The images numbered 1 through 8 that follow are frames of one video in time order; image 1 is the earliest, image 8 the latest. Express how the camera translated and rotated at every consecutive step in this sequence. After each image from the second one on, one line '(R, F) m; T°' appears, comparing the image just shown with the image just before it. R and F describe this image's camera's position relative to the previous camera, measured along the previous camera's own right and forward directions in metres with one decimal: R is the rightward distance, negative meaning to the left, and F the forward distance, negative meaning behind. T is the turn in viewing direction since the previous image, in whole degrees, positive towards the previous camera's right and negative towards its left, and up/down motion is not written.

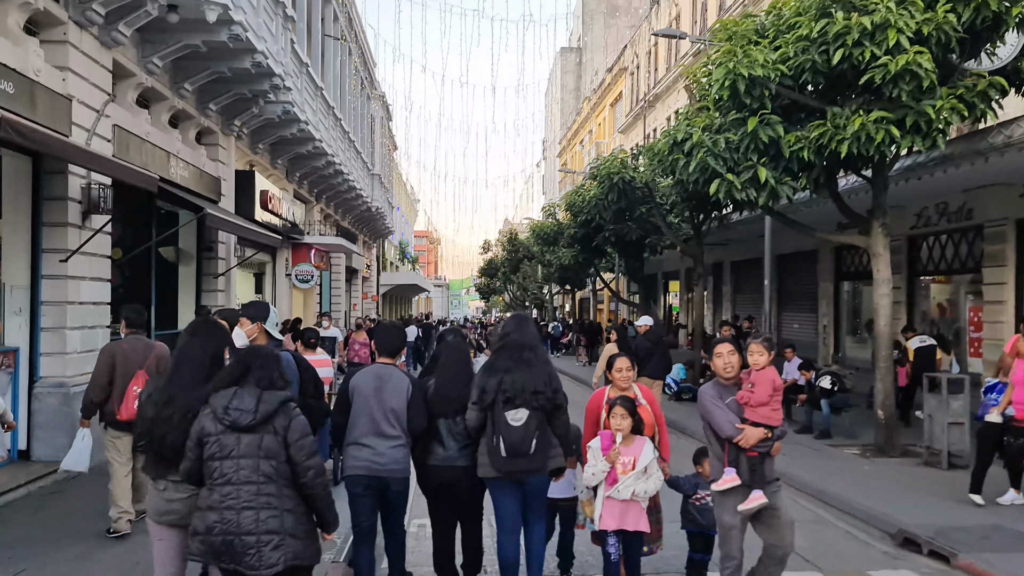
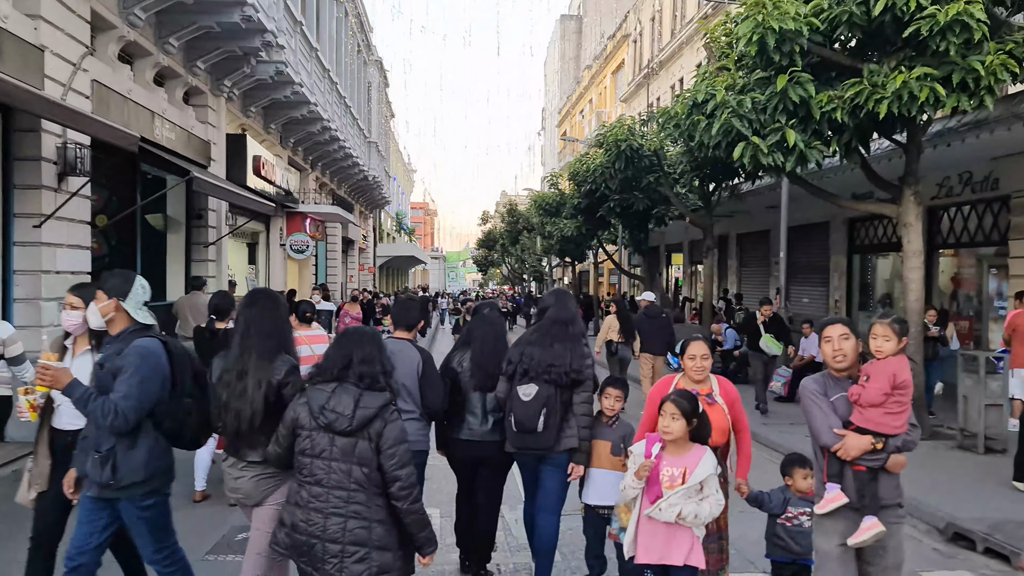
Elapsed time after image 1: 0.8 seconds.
(-0.1, +0.6) m; 0°
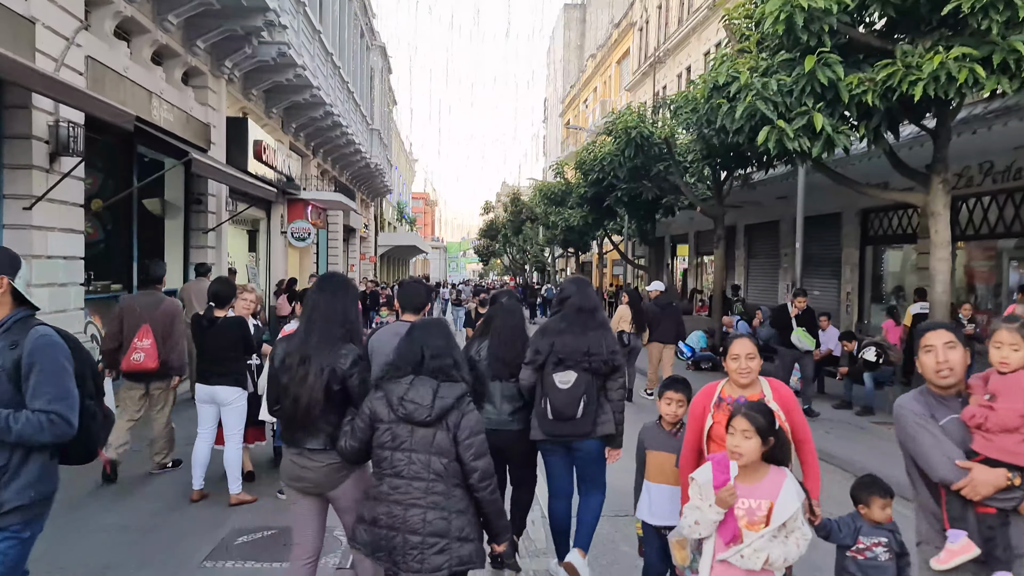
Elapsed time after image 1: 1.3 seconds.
(-0.1, +0.4) m; 0°
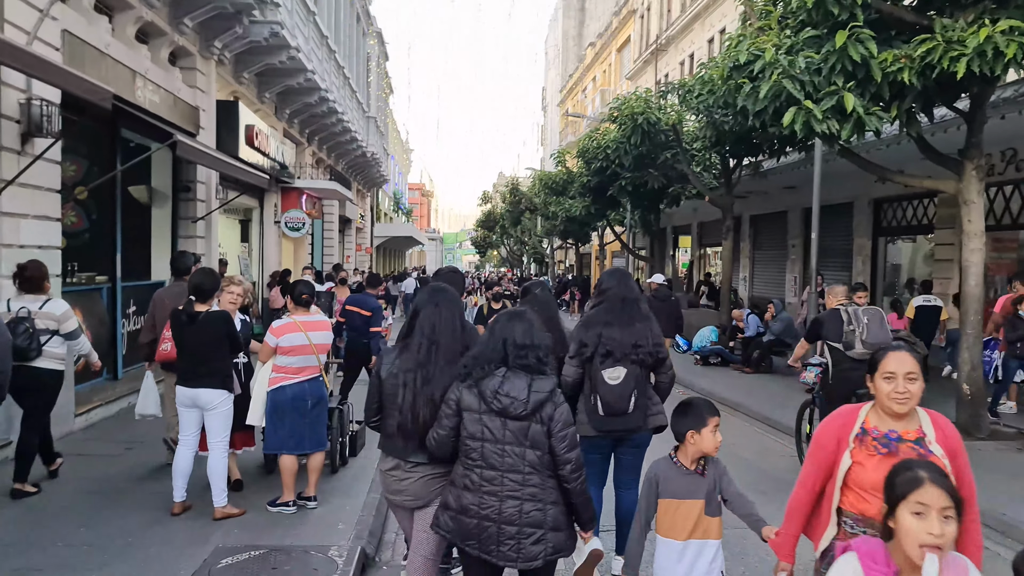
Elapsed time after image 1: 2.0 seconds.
(-0.1, +0.6) m; 0°
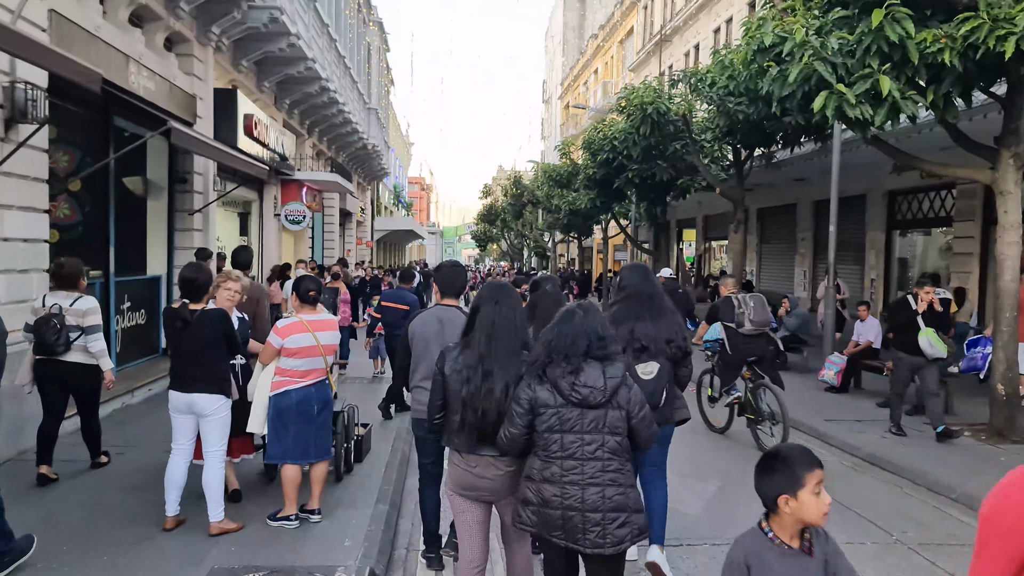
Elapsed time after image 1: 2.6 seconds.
(-0.1, +0.4) m; 0°
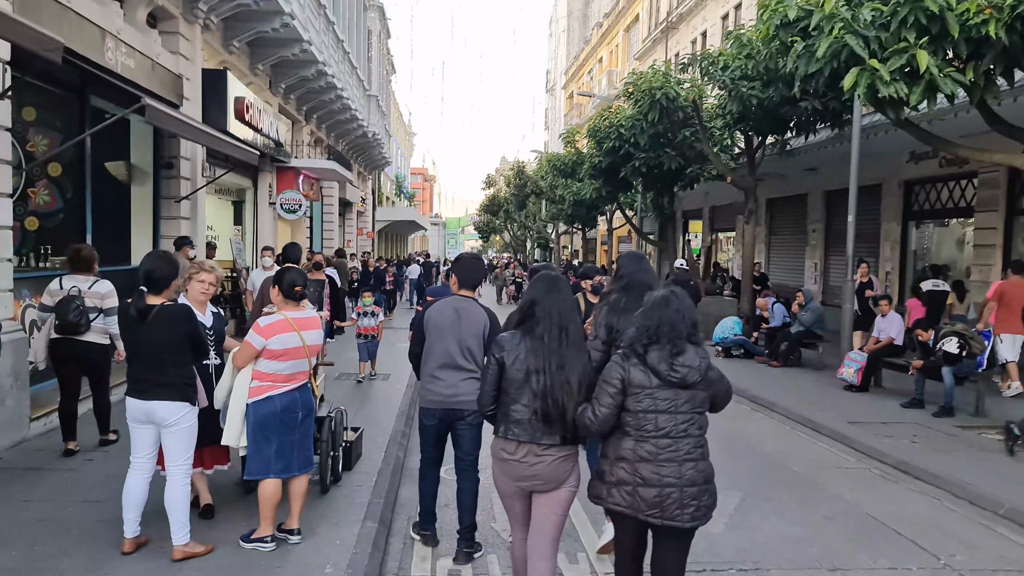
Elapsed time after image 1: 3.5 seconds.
(0.0, +0.6) m; 0°
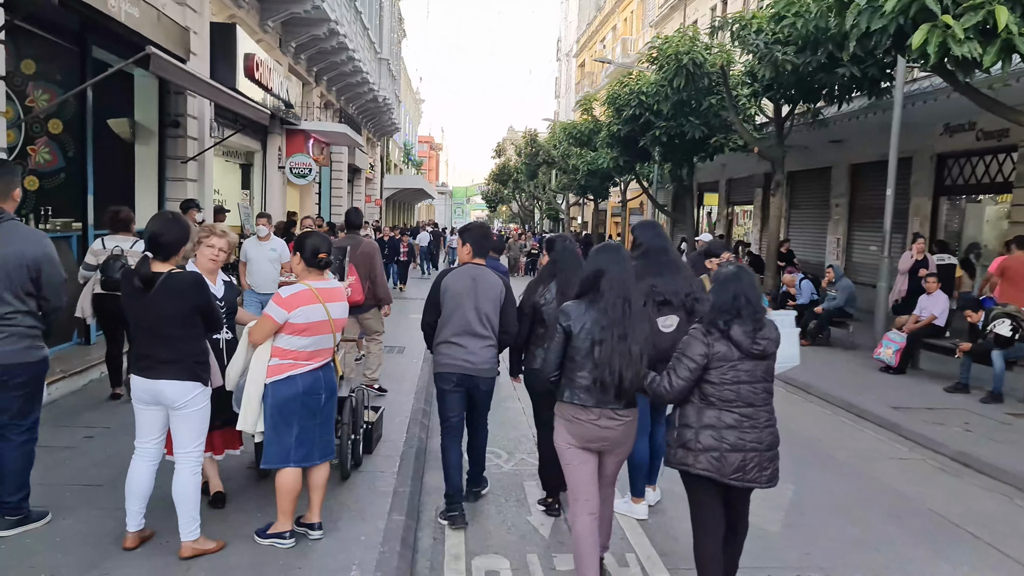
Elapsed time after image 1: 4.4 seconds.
(-0.2, +0.5) m; 0°
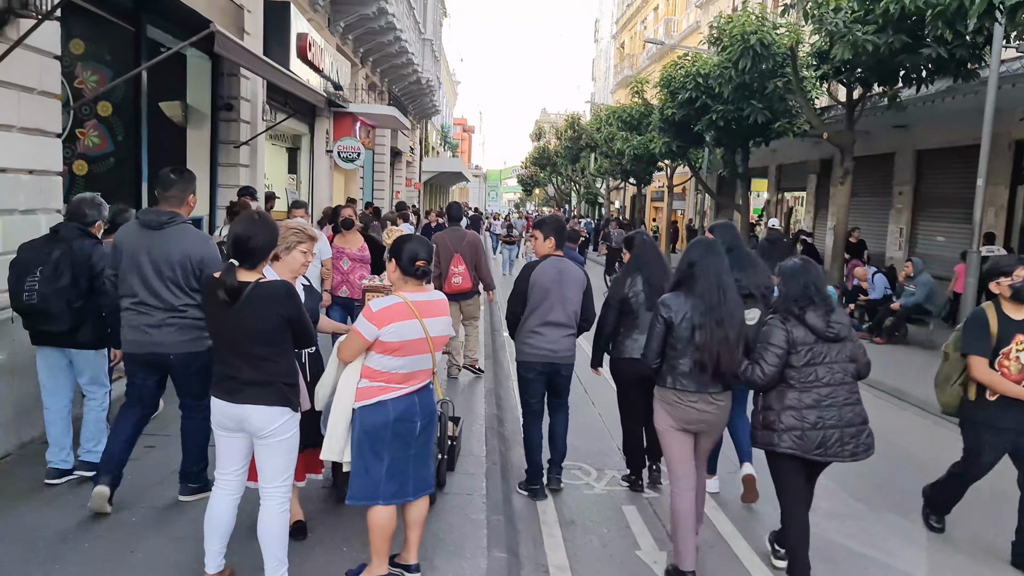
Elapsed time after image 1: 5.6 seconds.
(-0.4, +0.5) m; -2°
